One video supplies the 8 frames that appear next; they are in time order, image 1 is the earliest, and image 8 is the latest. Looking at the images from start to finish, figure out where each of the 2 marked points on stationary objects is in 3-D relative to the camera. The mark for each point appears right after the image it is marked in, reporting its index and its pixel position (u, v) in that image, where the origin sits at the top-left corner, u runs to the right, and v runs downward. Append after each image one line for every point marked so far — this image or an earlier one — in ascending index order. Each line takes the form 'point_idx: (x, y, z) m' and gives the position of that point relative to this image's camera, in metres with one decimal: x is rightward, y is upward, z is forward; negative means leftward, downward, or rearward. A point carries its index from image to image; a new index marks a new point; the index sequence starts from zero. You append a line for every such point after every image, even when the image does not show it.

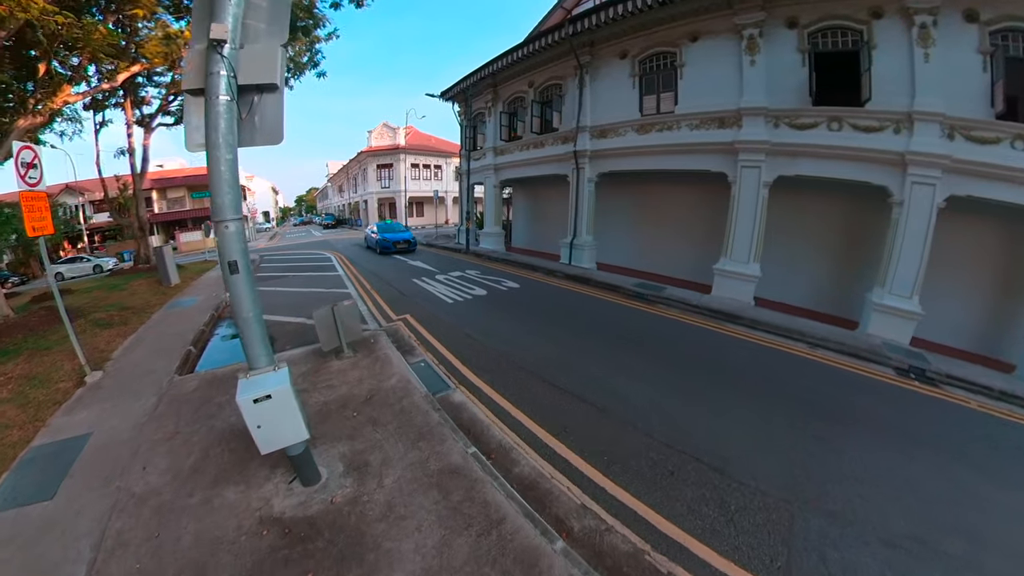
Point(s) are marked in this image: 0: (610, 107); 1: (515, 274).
0: (+2.9, +5.4, +12.3) m
1: (+0.1, +0.4, +11.1) m
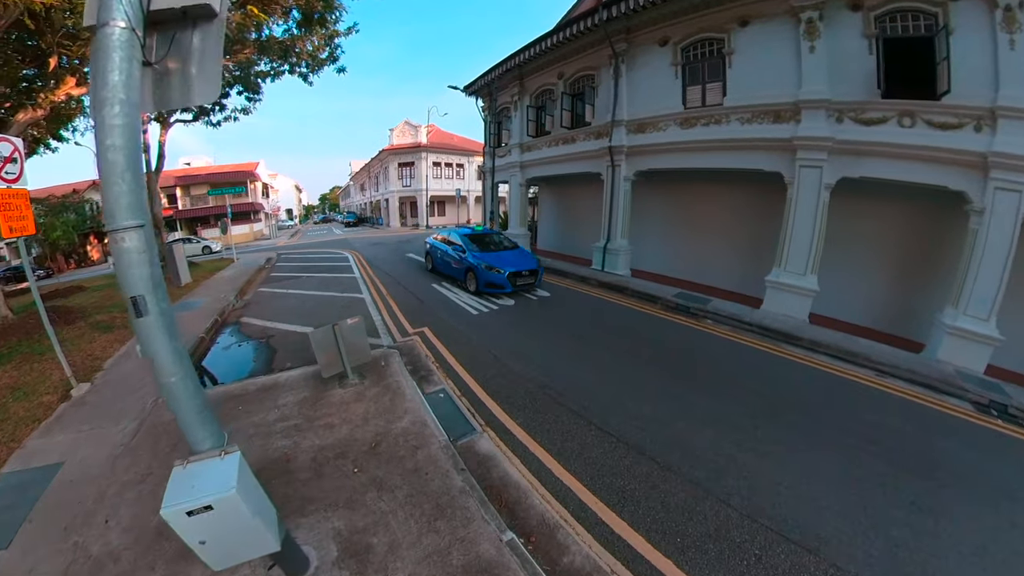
0: (+3.7, +5.1, +11.2) m
1: (+0.8, +0.2, +10.2) m
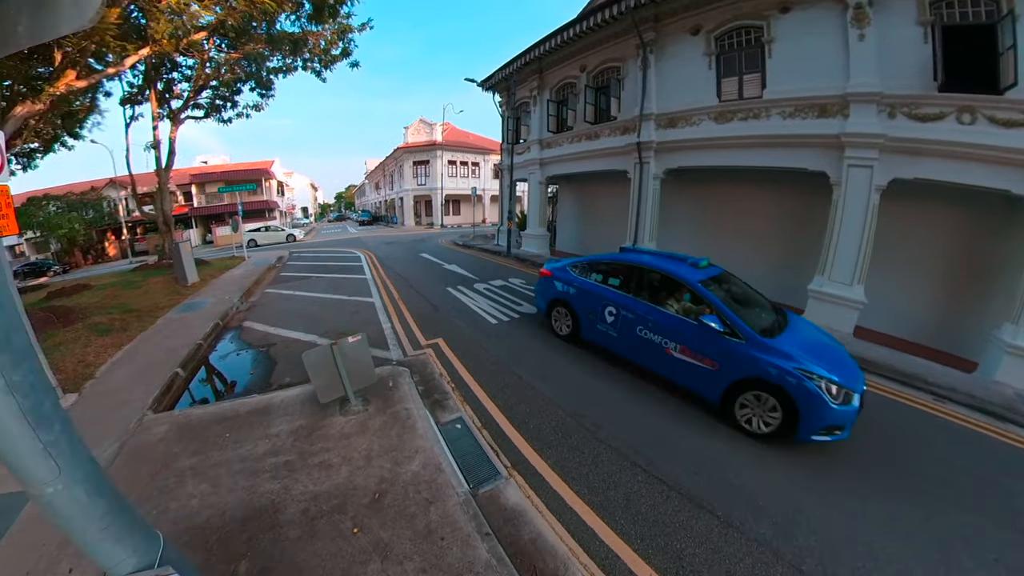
0: (+4.2, +4.9, +10.5) m
1: (+1.2, +0.1, +9.5) m
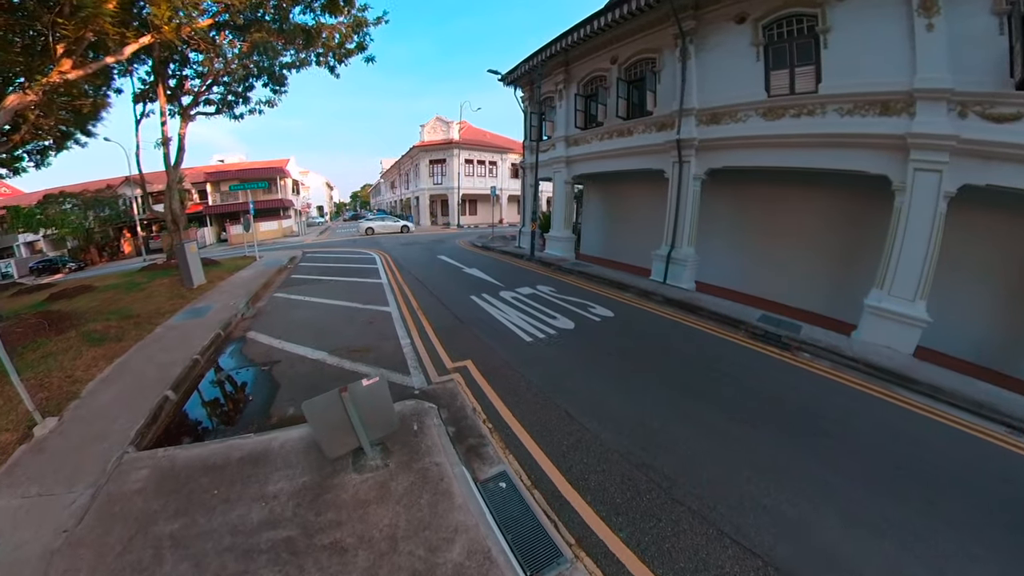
0: (+4.9, +4.7, +9.6) m
1: (+1.8, -0.1, +8.7) m
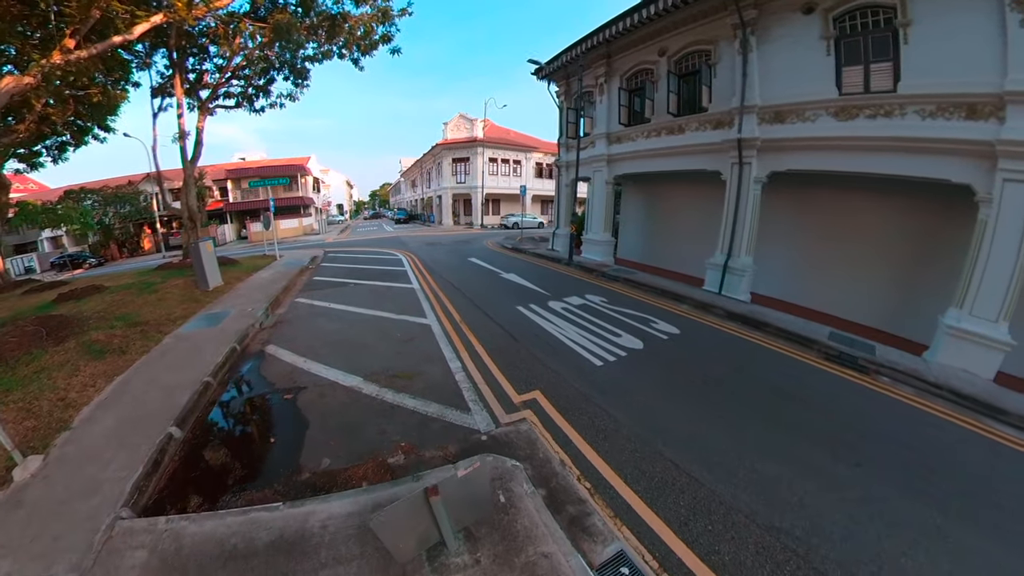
0: (+5.9, +4.4, +8.7) m
1: (+2.7, -0.3, +7.9) m
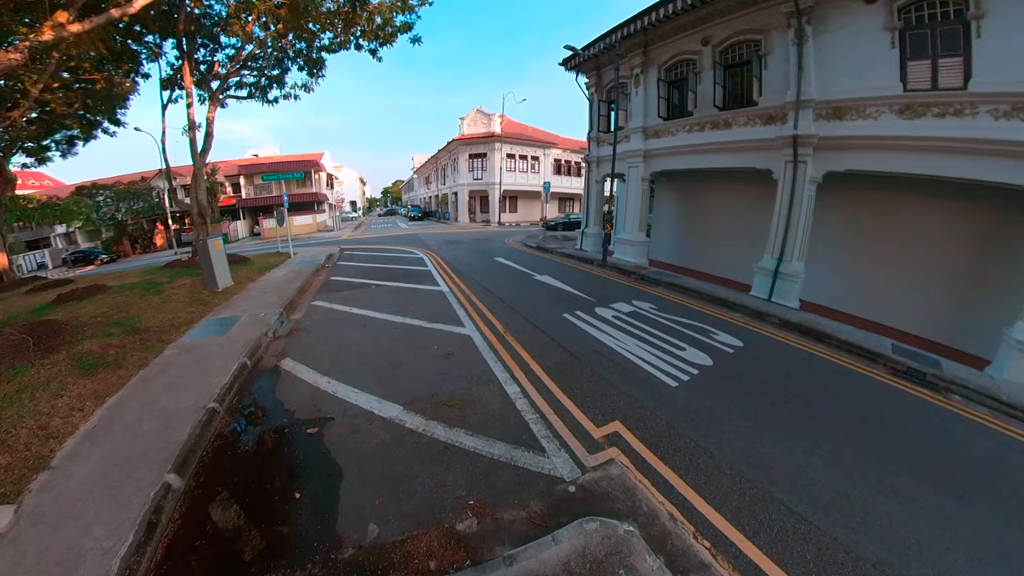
0: (+6.6, +4.3, +7.9) m
1: (+3.3, -0.5, +7.1) m
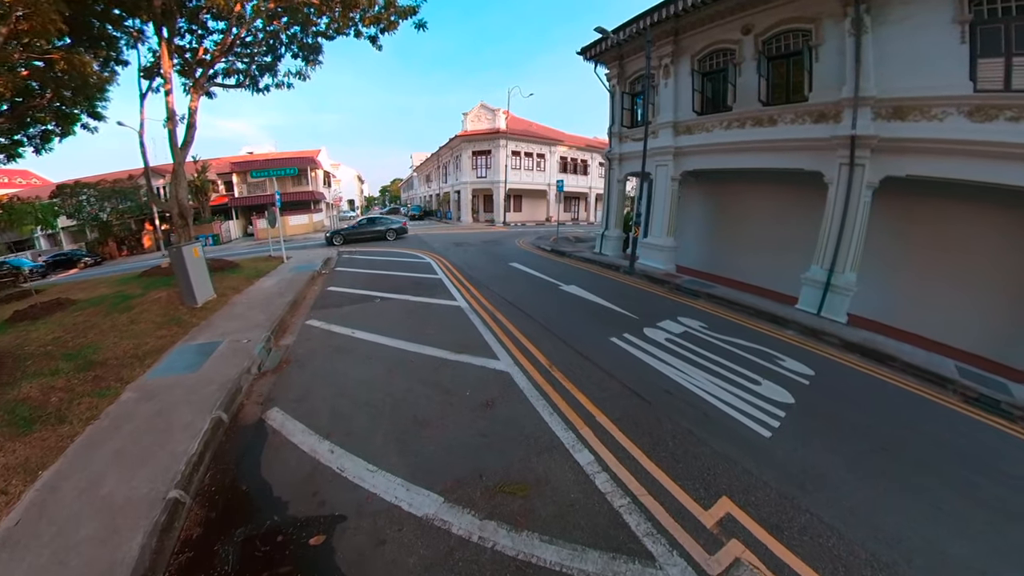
0: (+7.1, +4.0, +7.1) m
1: (+3.8, -0.7, +6.3) m
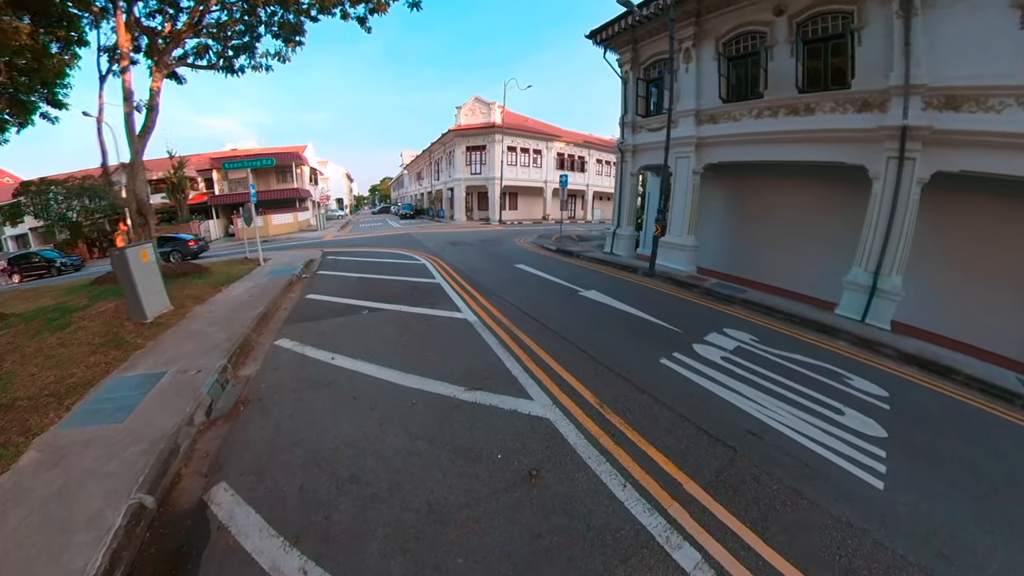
0: (+7.3, +4.0, +6.3) m
1: (+4.0, -0.8, +5.5) m
